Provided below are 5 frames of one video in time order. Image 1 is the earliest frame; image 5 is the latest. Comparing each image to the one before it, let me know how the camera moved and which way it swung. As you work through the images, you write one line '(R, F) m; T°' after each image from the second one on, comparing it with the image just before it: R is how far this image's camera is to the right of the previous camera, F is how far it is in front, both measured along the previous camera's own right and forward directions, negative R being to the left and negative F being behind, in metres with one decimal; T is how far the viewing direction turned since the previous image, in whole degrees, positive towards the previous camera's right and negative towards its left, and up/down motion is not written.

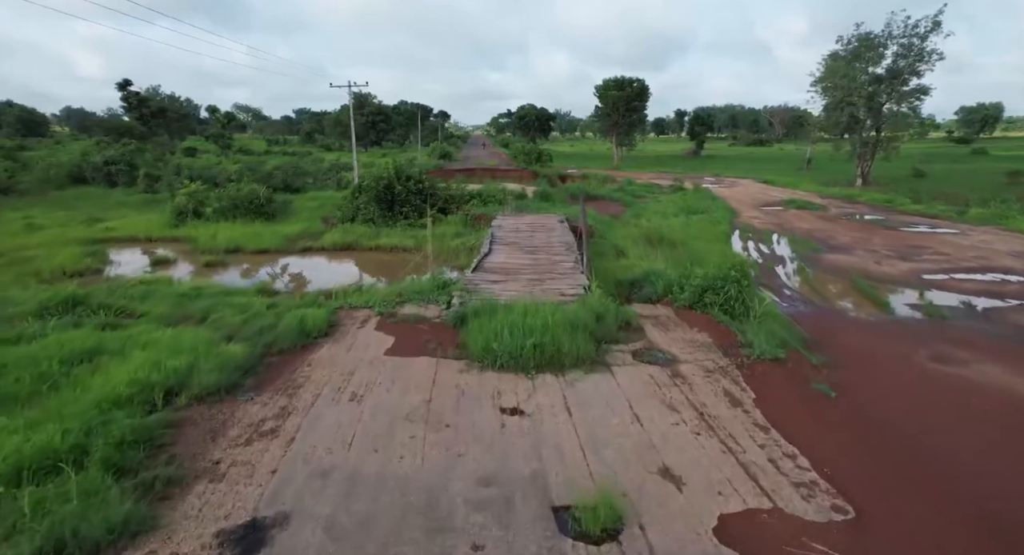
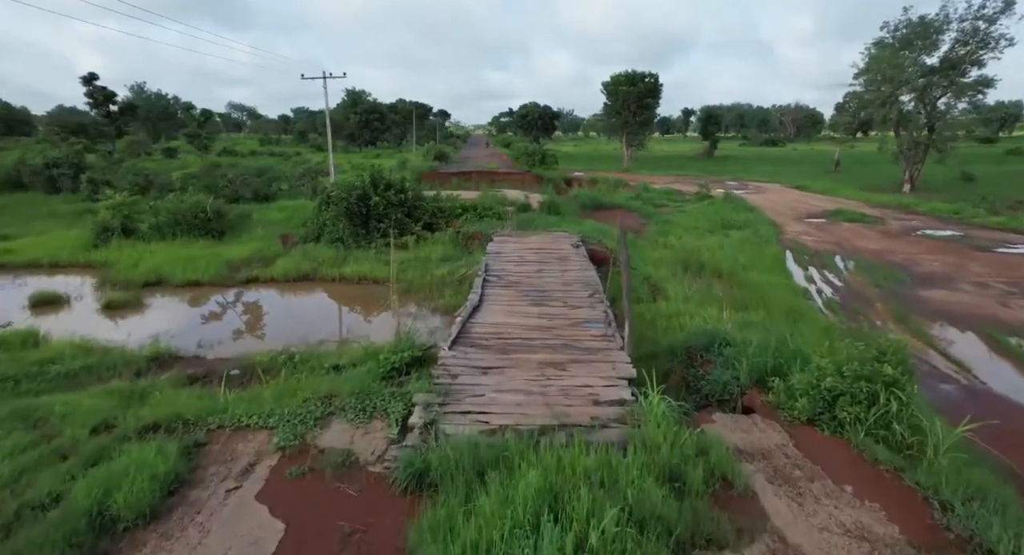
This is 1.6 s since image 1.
(0.0, +3.0) m; 0°
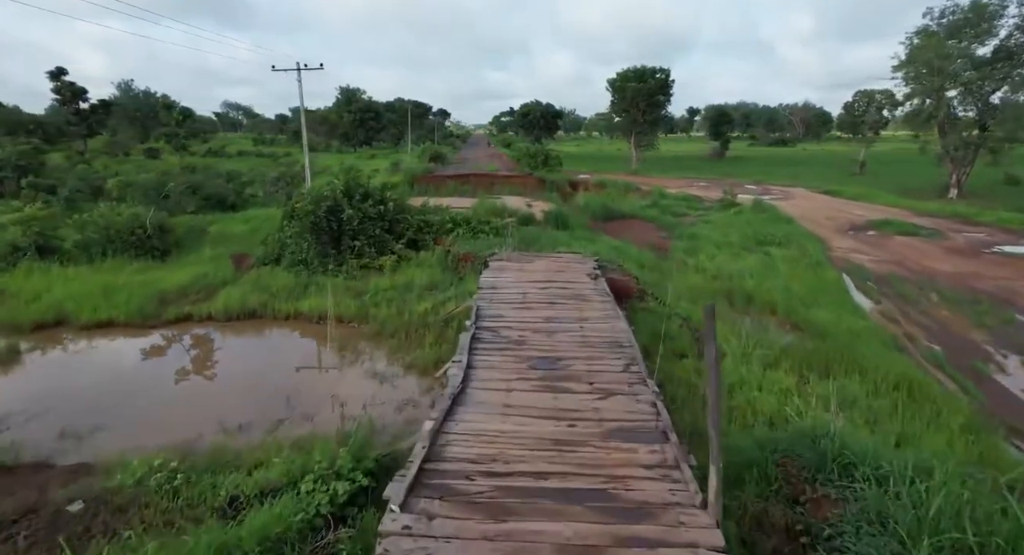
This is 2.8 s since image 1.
(0.0, +2.4) m; 0°
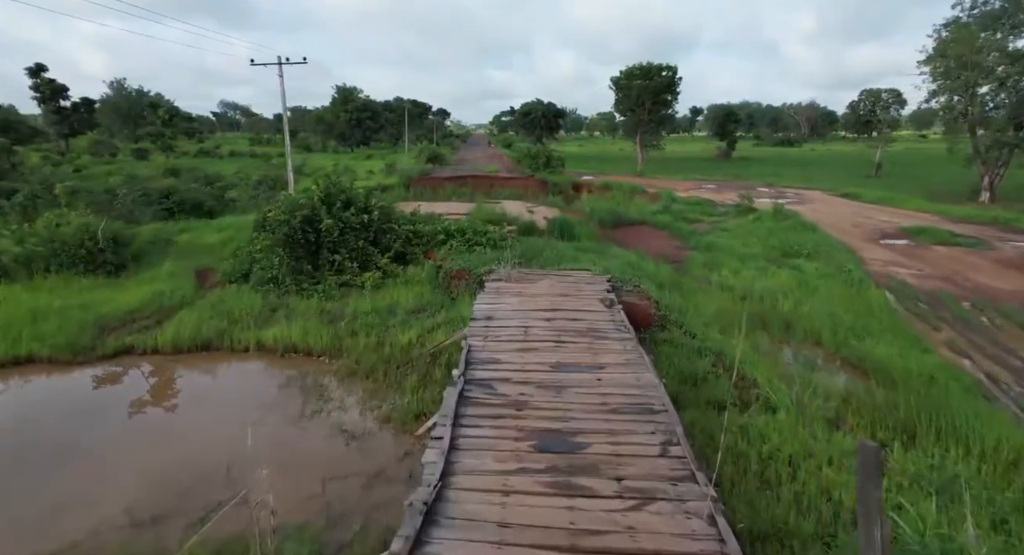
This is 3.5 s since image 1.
(0.0, +1.4) m; 0°
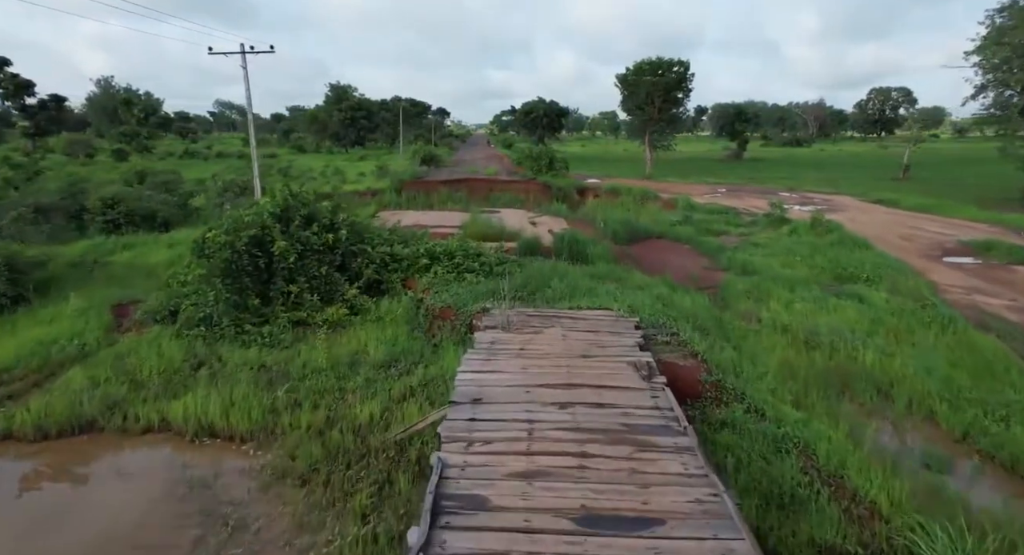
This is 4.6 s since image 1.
(0.0, +2.1) m; 0°
